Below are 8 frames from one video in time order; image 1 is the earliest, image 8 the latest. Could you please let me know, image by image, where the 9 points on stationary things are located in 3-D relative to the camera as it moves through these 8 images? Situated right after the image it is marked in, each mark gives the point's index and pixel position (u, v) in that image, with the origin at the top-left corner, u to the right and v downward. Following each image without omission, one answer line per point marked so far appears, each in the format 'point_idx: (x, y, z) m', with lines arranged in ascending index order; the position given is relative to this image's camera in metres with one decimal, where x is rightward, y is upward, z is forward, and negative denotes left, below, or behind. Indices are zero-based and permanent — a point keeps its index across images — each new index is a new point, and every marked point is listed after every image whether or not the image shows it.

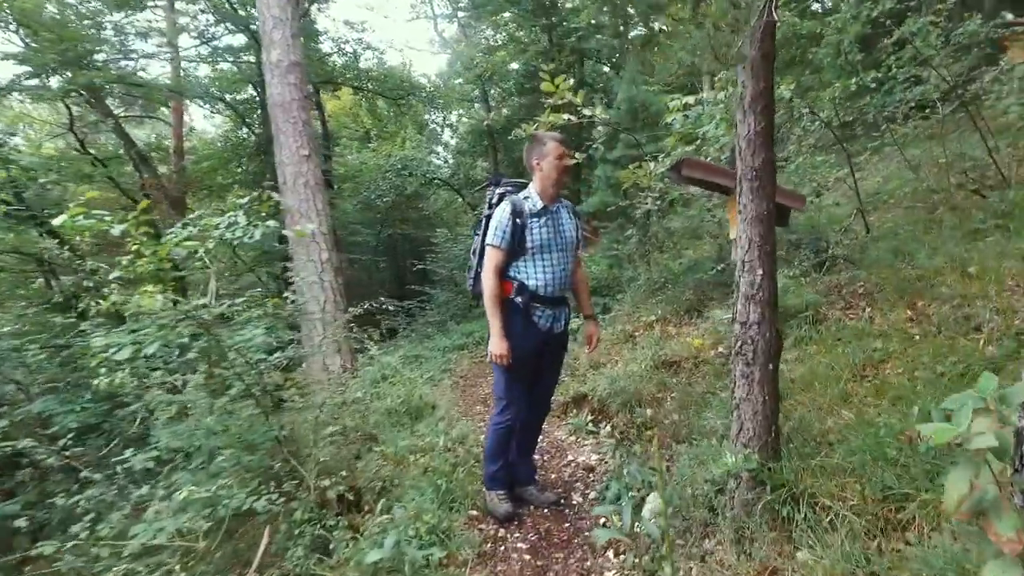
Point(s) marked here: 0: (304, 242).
0: (-2.7, +0.6, +8.9) m
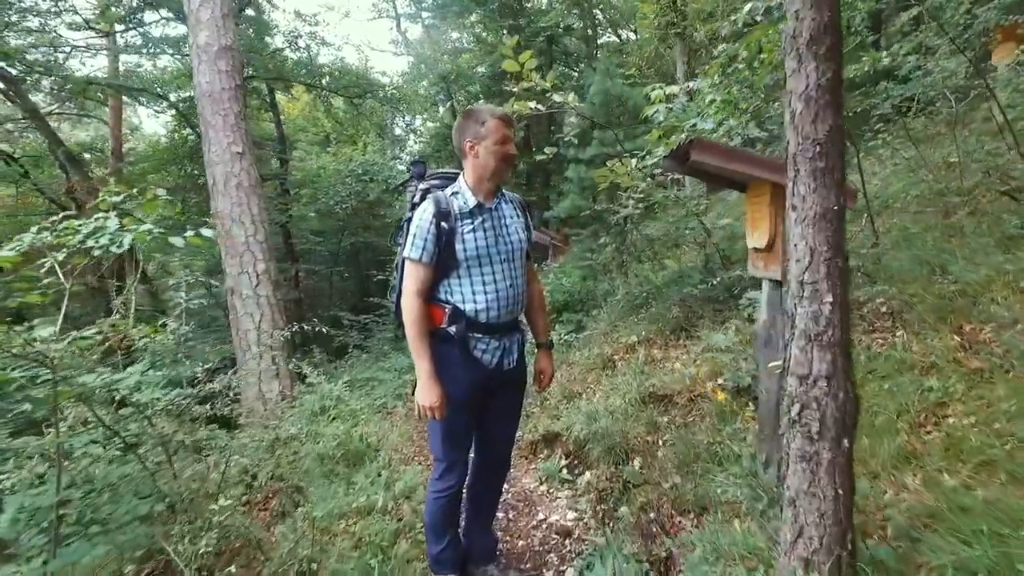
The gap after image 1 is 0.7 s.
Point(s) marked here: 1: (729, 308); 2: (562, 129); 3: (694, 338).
0: (-3.1, +0.4, +7.8) m
1: (+2.0, -0.2, +6.3) m
2: (+0.6, +1.8, +7.6) m
3: (+1.6, -0.5, +6.2) m
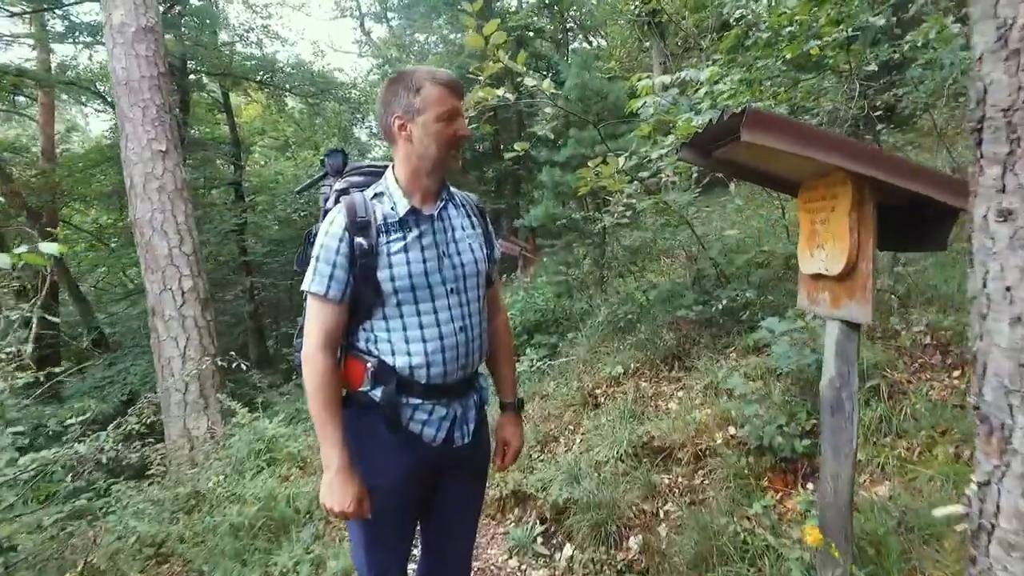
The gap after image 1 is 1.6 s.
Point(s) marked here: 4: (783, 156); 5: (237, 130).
0: (-3.5, +0.2, +6.7) m
1: (+1.7, -0.4, +5.4) m
2: (+0.2, +1.6, +6.7) m
3: (+1.4, -0.7, +5.2) m
4: (+0.9, +0.4, +2.1) m
5: (-5.6, +3.2, +13.8) m
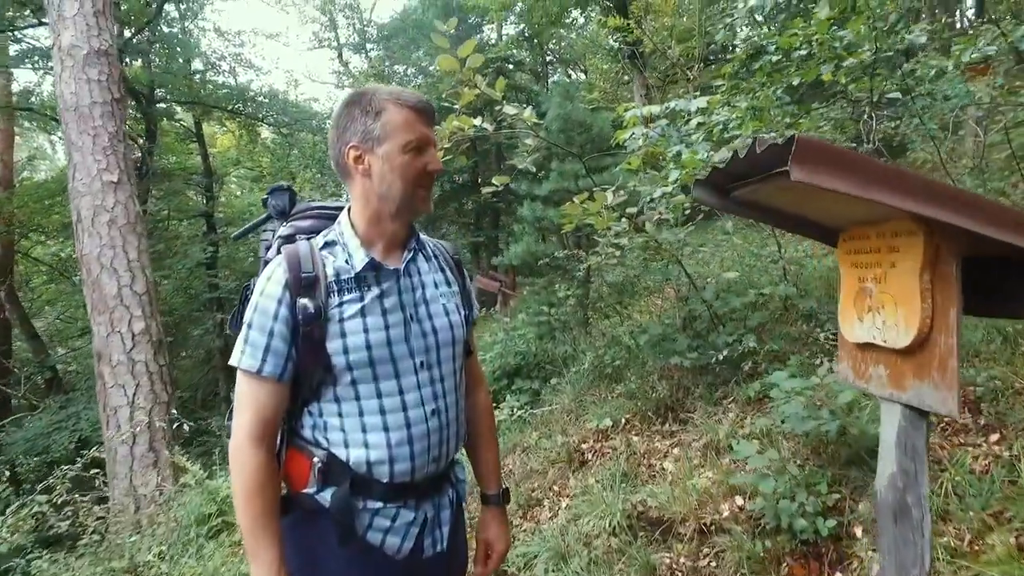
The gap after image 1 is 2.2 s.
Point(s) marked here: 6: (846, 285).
0: (-3.7, -0.2, +6.1) m
1: (+1.6, -0.7, +5.0) m
2: (+0.1, +1.2, +6.3) m
3: (+1.2, -1.0, +4.8) m
4: (+0.8, +0.2, +1.7) m
5: (-6.0, +2.5, +13.3) m
6: (+1.0, 0.0, +1.9) m
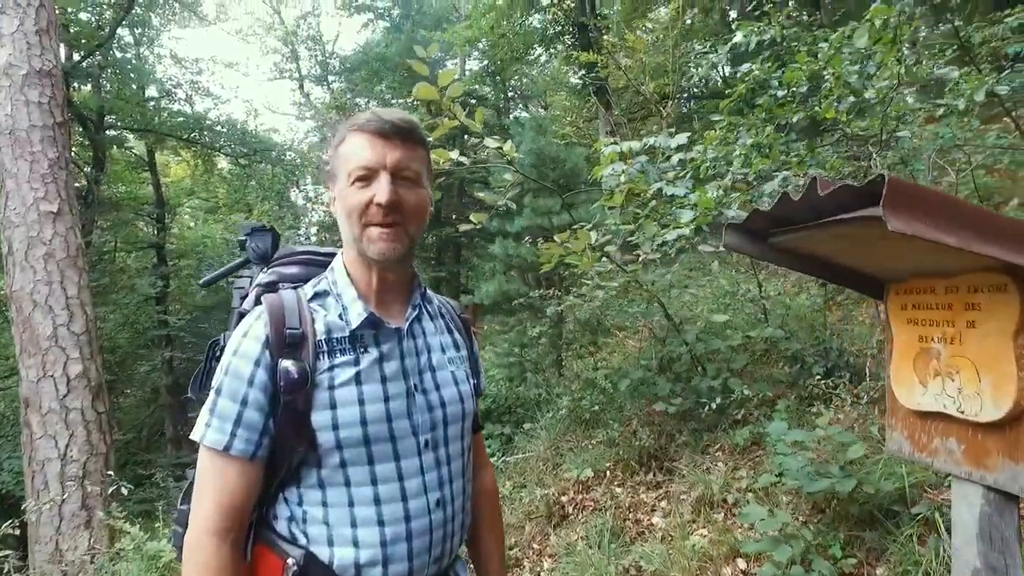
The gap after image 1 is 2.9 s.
0: (-3.9, -0.5, +5.6) m
1: (+1.4, -1.0, +4.8) m
2: (-0.2, +0.8, +6.1) m
3: (+1.1, -1.3, +4.5) m
4: (+0.8, +0.1, +1.5) m
5: (-6.6, +1.8, +12.7) m
6: (+1.0, -0.1, +1.7) m
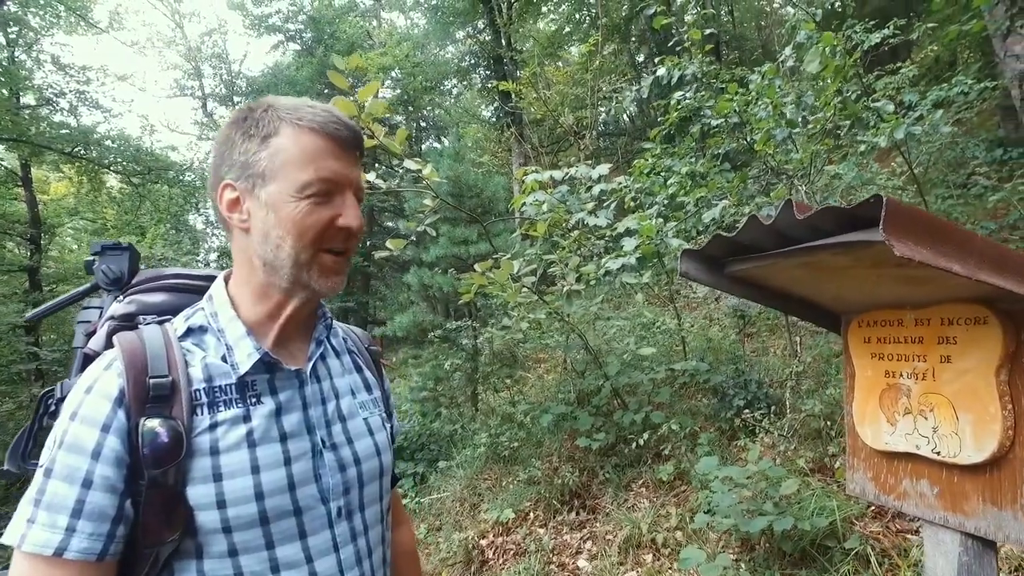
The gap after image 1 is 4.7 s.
0: (-4.5, -0.7, +4.8) m
1: (+0.8, -1.2, +4.7) m
2: (-0.9, +0.6, +5.8) m
3: (+0.6, -1.5, +4.4) m
4: (+0.7, 0.0, +1.4) m
5: (-8.1, +1.4, +11.6) m
6: (+0.8, -0.2, +1.6) m
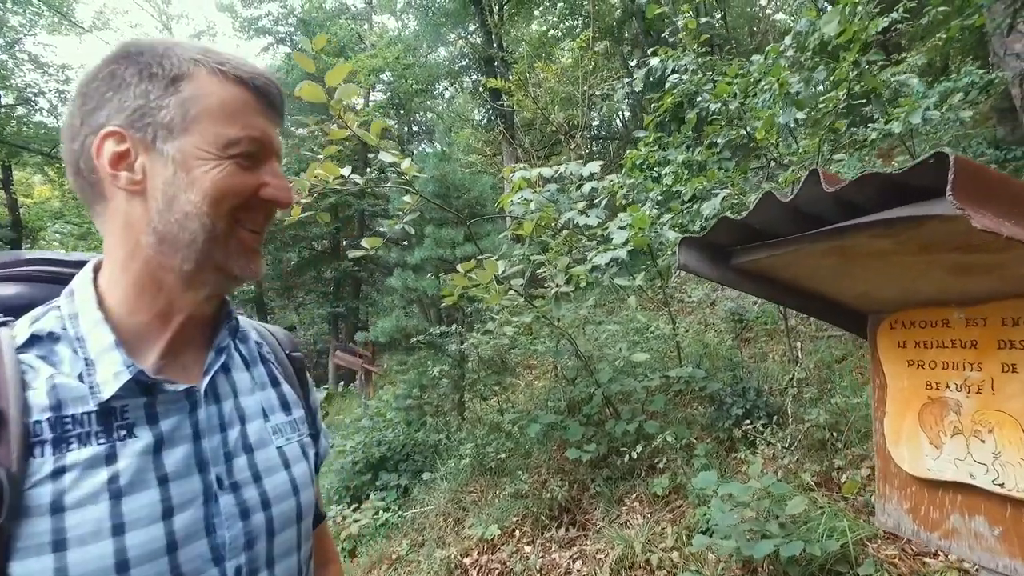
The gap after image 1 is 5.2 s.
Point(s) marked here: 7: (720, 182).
0: (-4.6, -0.7, +4.5) m
1: (+0.8, -1.2, +4.4) m
2: (-1.0, +0.6, +5.6) m
3: (+0.5, -1.5, +4.1) m
4: (+0.7, 0.0, +1.1) m
5: (-8.3, +1.3, +11.2) m
6: (+0.8, -0.2, +1.4) m
7: (+1.0, +0.5, +3.2) m
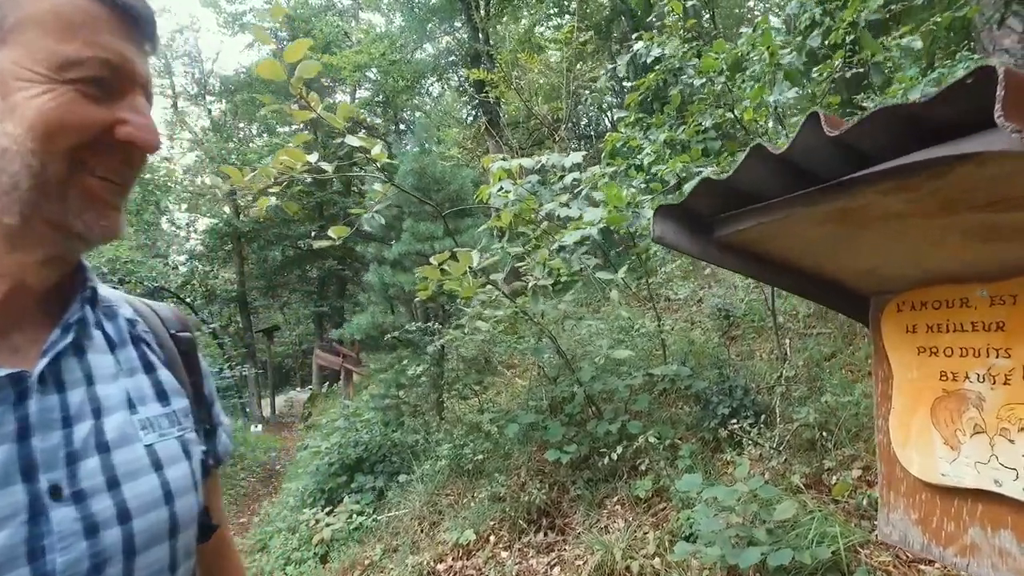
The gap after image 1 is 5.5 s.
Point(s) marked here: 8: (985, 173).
0: (-4.8, -0.6, +4.2) m
1: (+0.6, -1.2, +4.2) m
2: (-1.2, +0.6, +5.3) m
3: (+0.3, -1.5, +3.9) m
4: (+0.6, +0.1, +0.9) m
5: (-8.5, +1.4, +10.9) m
6: (+0.7, -0.2, +1.2) m
7: (+0.9, +0.5, +3.0) m
8: (+0.5, +0.1, +0.7) m
